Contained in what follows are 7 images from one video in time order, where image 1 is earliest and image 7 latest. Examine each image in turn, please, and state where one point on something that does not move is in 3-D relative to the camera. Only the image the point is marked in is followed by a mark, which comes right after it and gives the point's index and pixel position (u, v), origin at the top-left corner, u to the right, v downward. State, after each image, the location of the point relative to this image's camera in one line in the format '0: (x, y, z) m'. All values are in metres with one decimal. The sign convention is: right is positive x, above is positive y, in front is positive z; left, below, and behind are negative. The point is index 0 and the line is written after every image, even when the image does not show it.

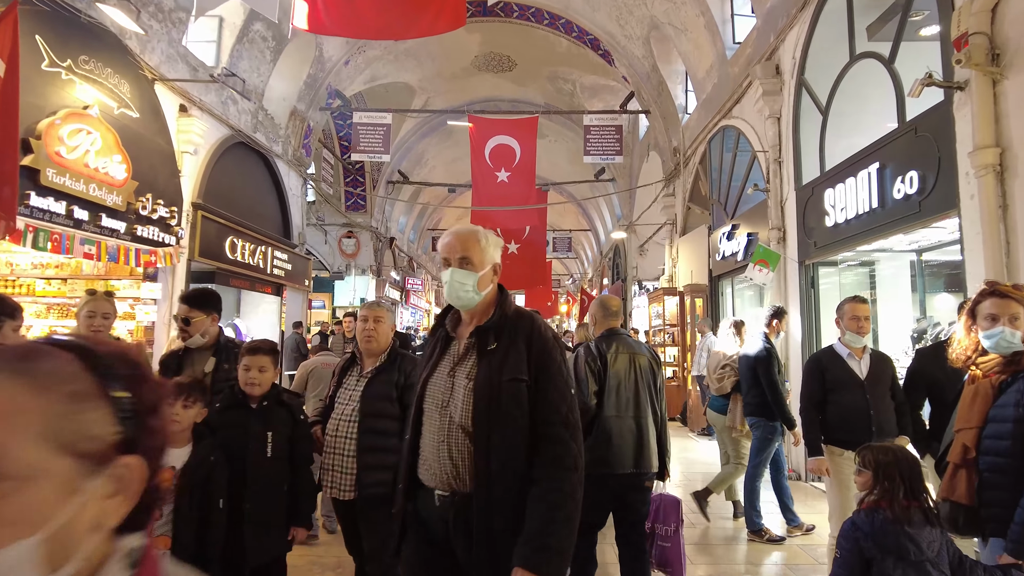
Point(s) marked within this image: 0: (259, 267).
0: (-3.1, +0.3, +8.4) m
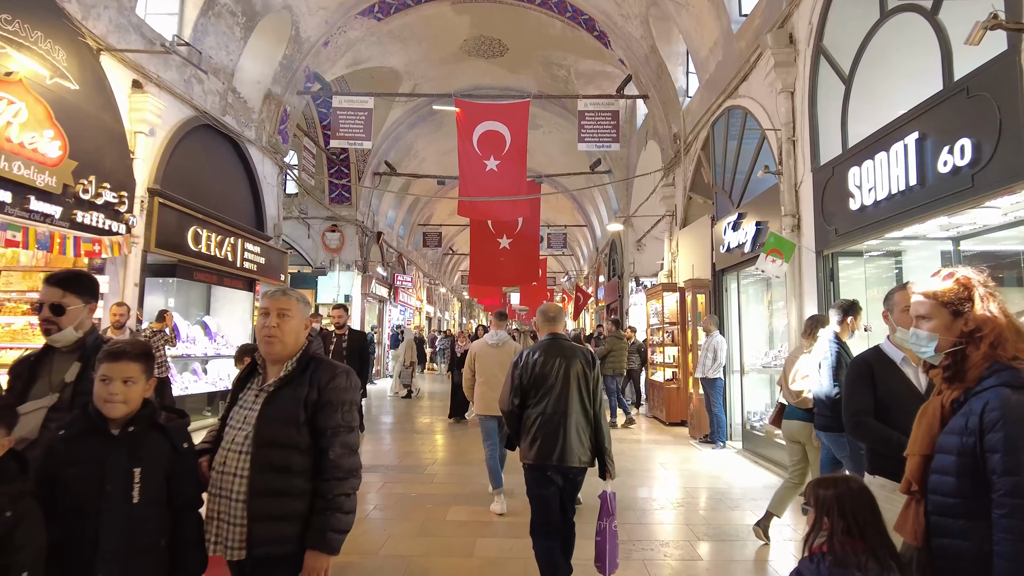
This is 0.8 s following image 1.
0: (-3.3, +0.3, +7.8) m
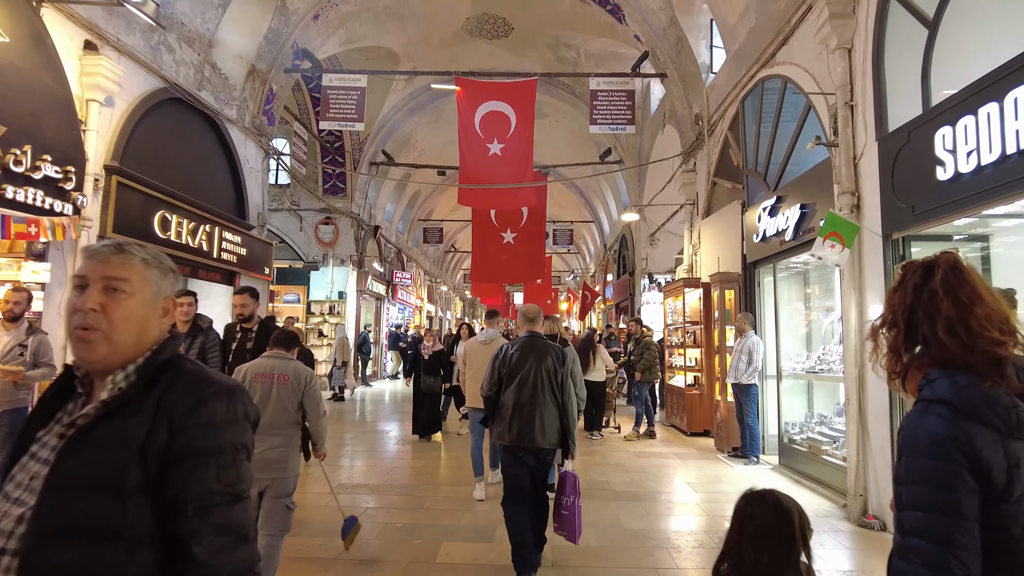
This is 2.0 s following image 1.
0: (-3.2, +0.4, +7.1) m
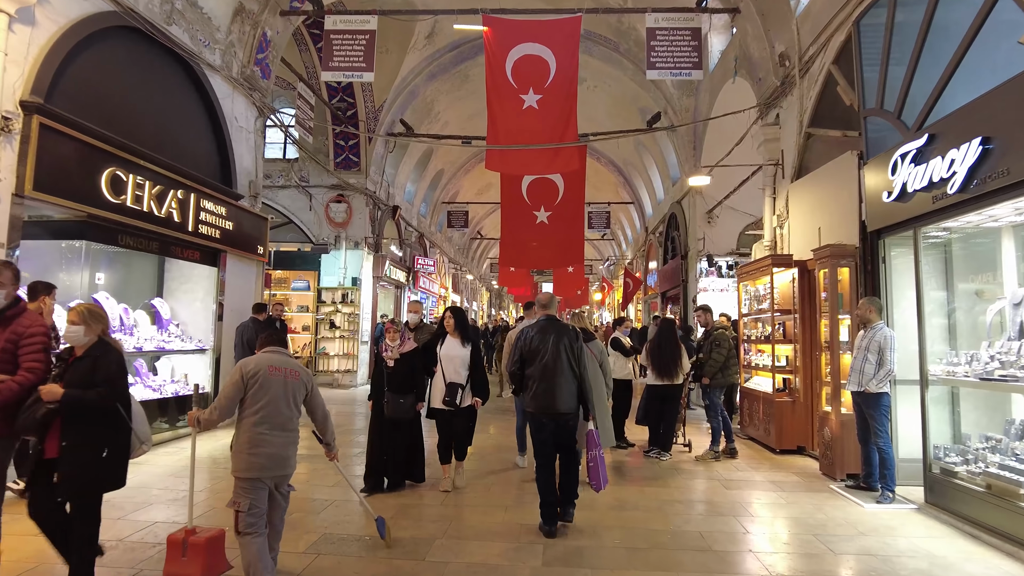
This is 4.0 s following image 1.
0: (-2.9, +0.6, +5.7) m
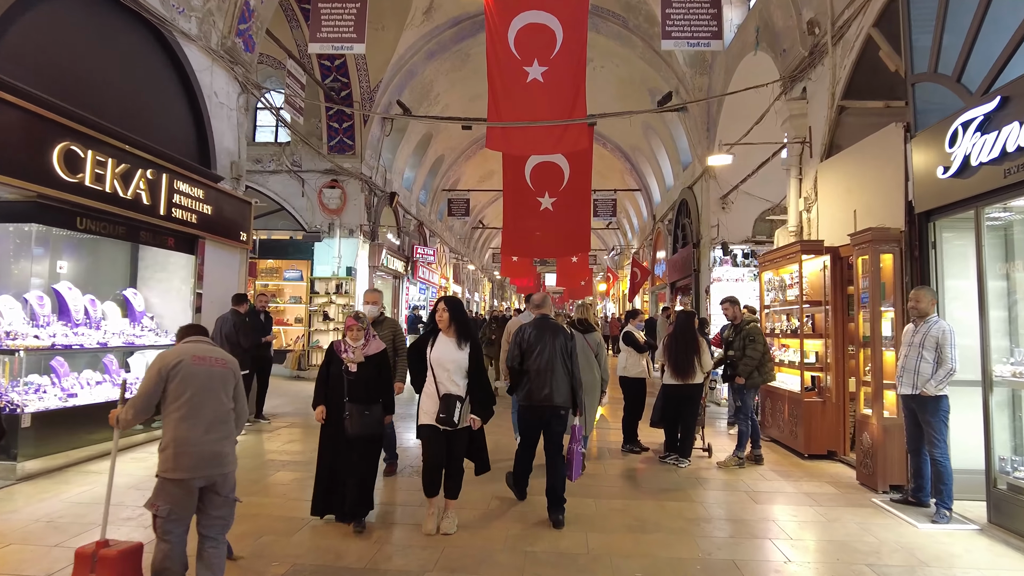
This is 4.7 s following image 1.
0: (-2.8, +0.6, +5.2) m
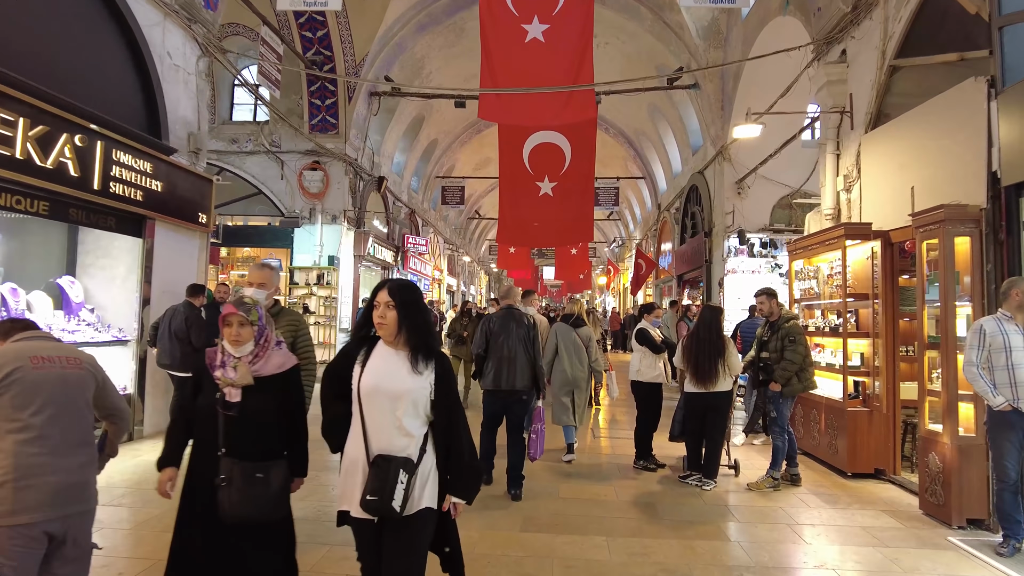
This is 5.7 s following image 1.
0: (-2.9, +0.7, +4.4) m
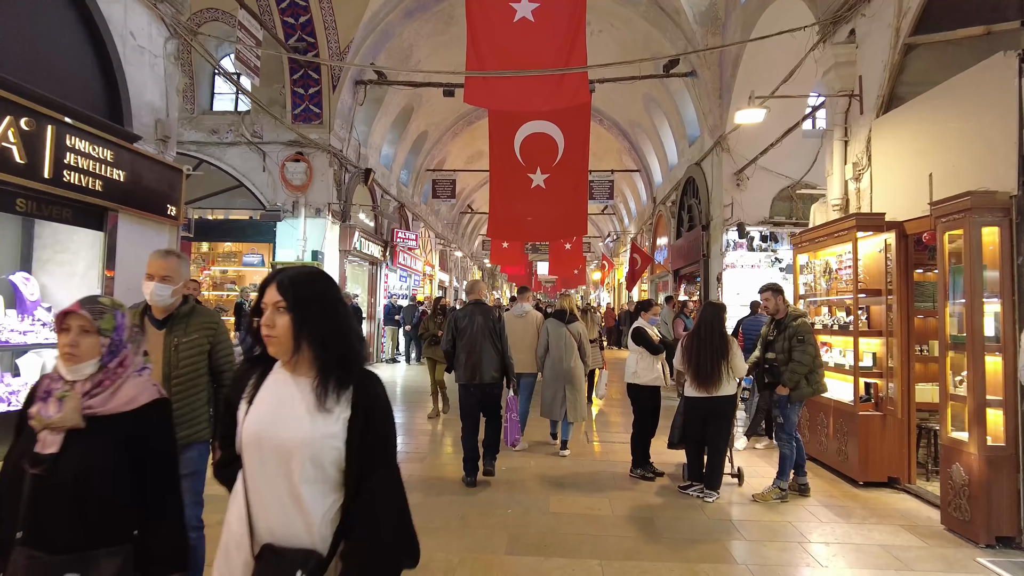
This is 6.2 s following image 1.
0: (-2.9, +0.7, +4.0) m
